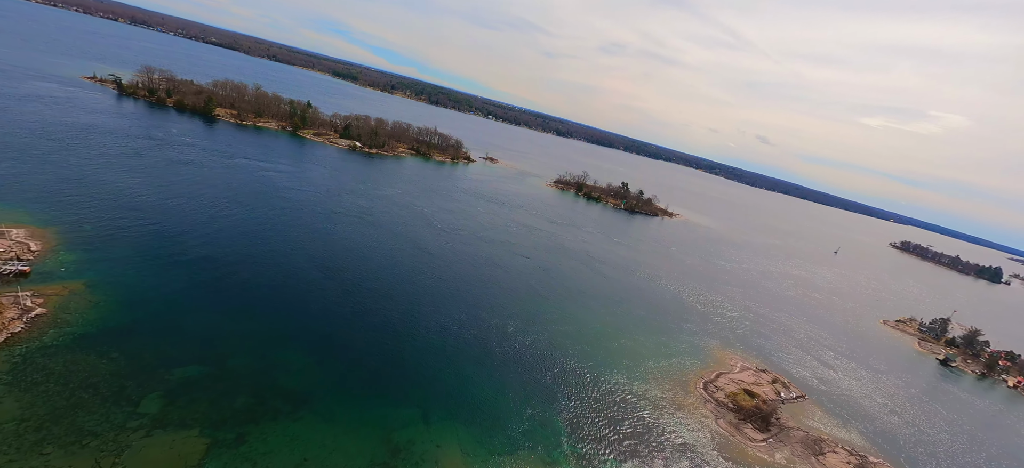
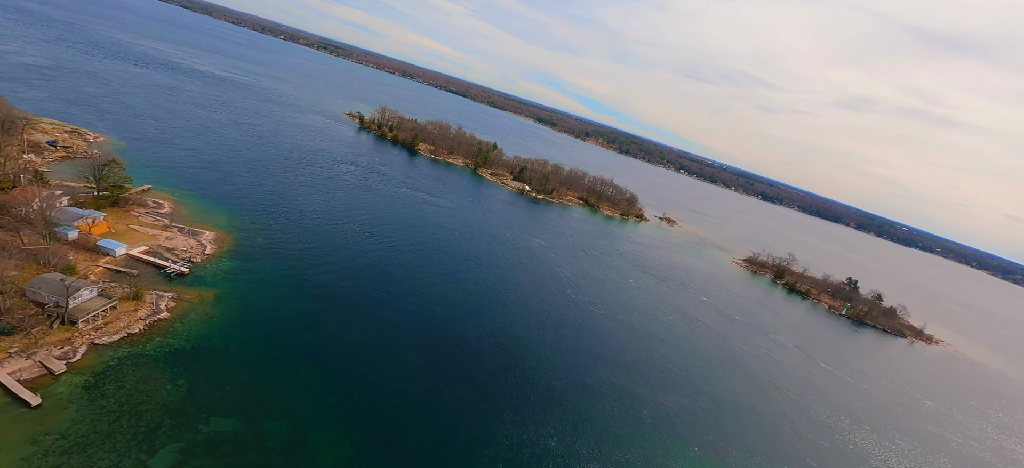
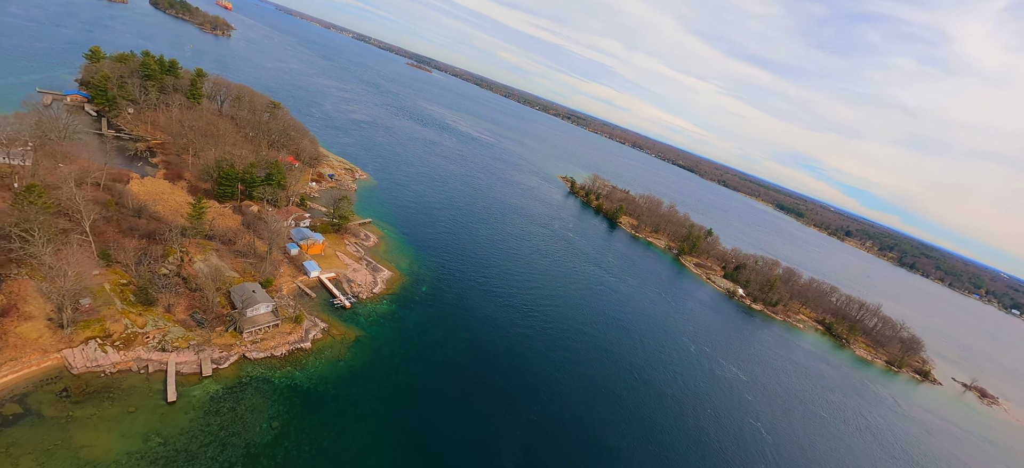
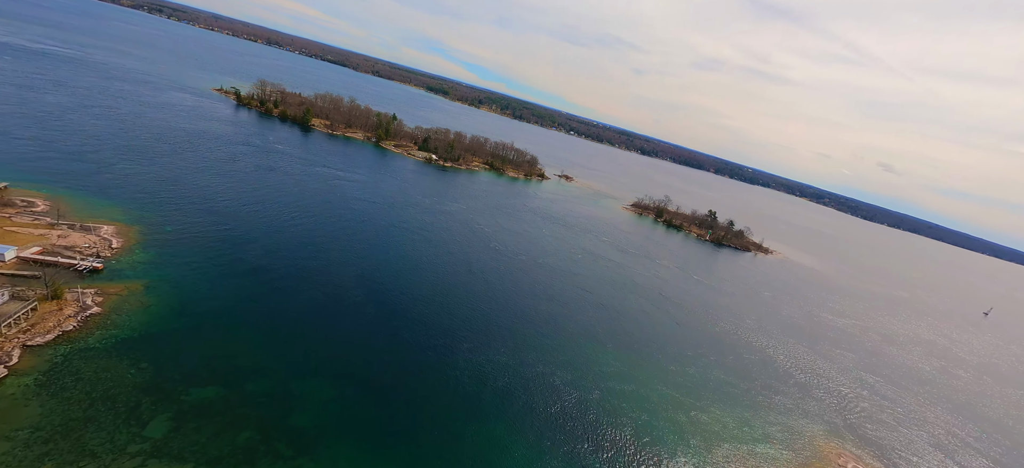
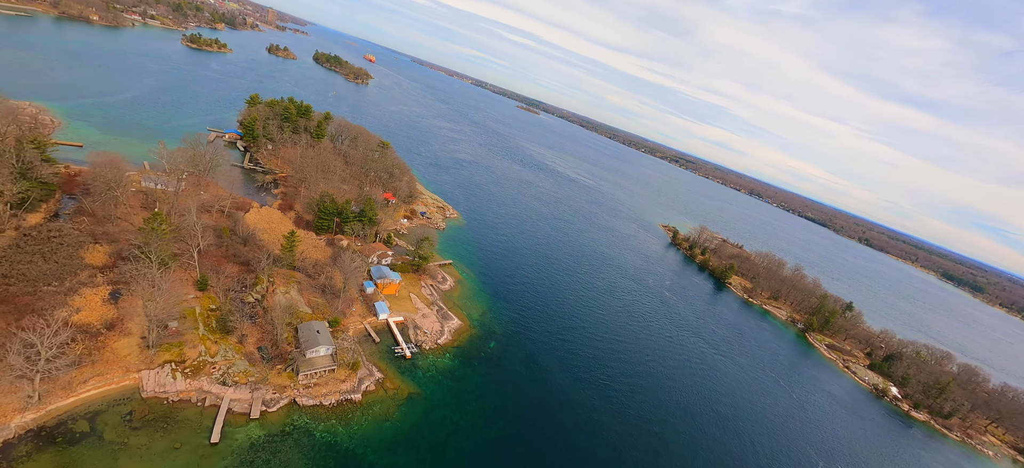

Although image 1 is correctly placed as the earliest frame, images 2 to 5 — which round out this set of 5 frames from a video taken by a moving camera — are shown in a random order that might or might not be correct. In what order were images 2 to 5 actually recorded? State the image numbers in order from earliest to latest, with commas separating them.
4, 2, 3, 5
